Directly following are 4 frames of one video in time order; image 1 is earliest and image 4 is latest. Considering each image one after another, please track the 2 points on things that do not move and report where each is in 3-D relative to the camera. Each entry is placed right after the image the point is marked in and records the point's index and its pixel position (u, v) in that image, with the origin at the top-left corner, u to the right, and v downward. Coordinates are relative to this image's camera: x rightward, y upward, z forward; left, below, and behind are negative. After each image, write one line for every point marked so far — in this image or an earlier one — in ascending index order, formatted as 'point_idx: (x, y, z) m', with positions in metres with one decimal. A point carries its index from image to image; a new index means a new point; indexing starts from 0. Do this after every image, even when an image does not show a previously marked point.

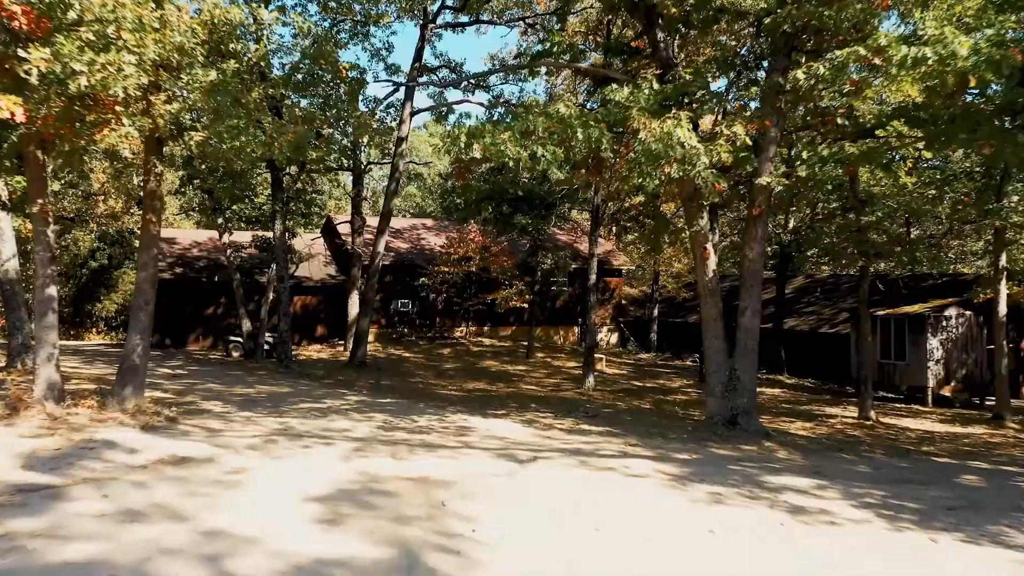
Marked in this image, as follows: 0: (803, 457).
0: (+3.5, -2.1, +9.7) m
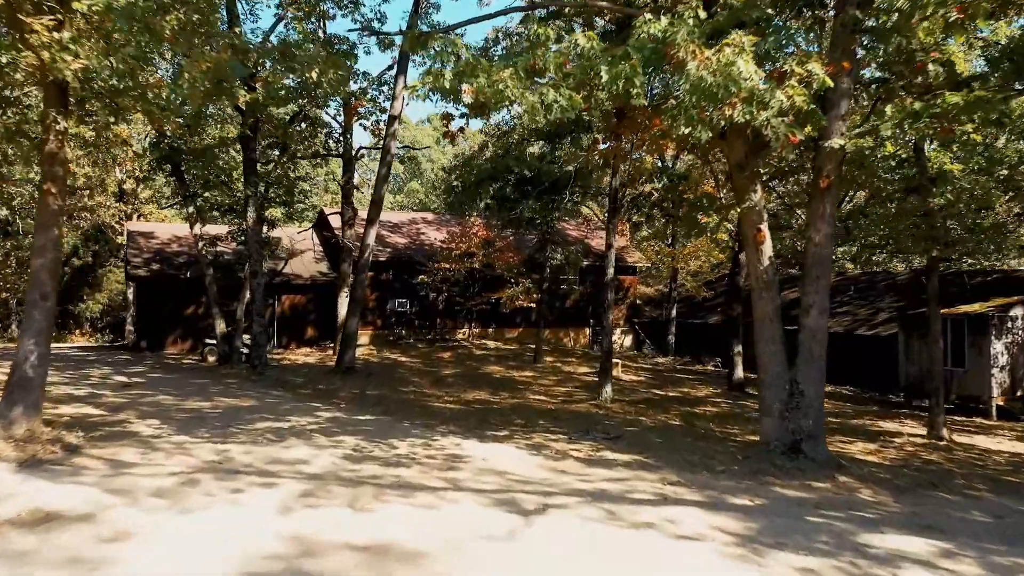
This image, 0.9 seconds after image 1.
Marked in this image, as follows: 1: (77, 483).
0: (+3.6, -2.0, +7.4) m
1: (-3.4, -1.5, +6.3) m
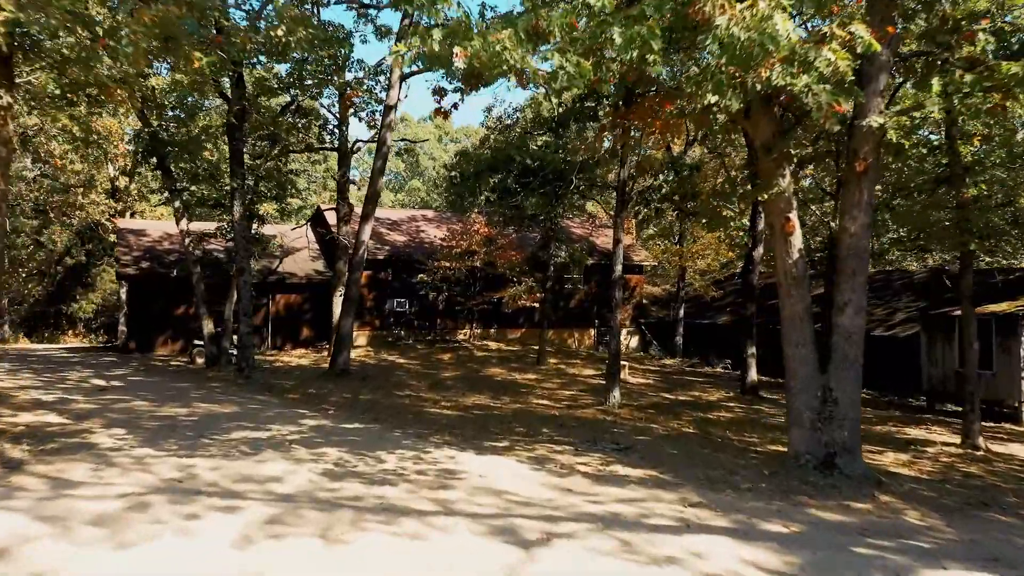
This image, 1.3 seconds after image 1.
0: (+3.6, -1.9, +6.5) m
1: (-3.4, -1.5, +5.5) m
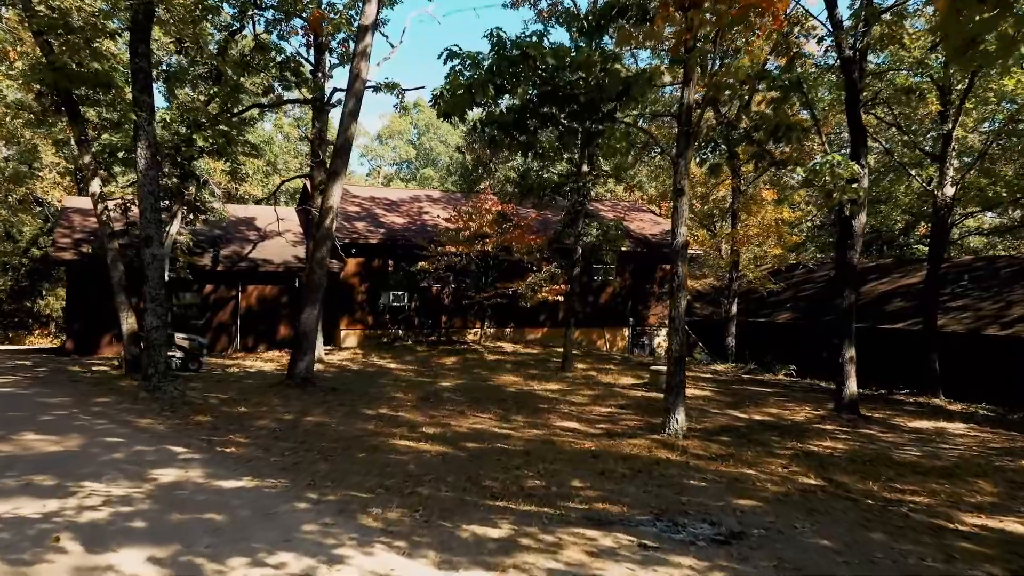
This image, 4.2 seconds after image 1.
0: (+3.5, -1.6, +2.0) m
1: (-3.5, -1.1, +1.1) m
